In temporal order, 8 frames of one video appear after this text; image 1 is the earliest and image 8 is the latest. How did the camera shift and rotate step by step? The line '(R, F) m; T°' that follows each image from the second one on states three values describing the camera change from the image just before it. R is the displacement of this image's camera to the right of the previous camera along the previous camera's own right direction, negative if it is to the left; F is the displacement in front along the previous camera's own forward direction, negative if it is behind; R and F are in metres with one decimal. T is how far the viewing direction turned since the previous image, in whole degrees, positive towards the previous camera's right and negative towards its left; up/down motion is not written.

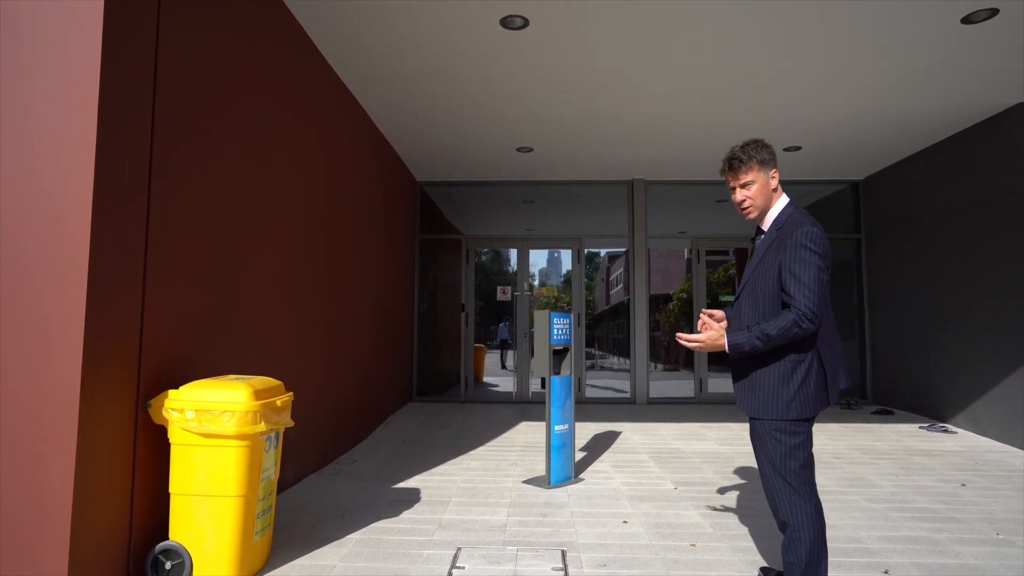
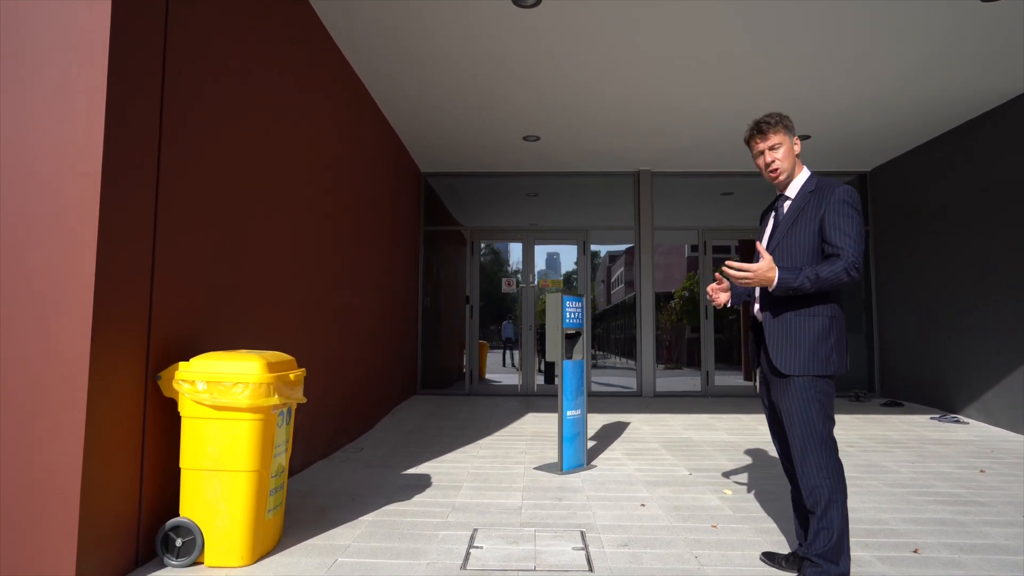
(-0.1, +0.1) m; 0°
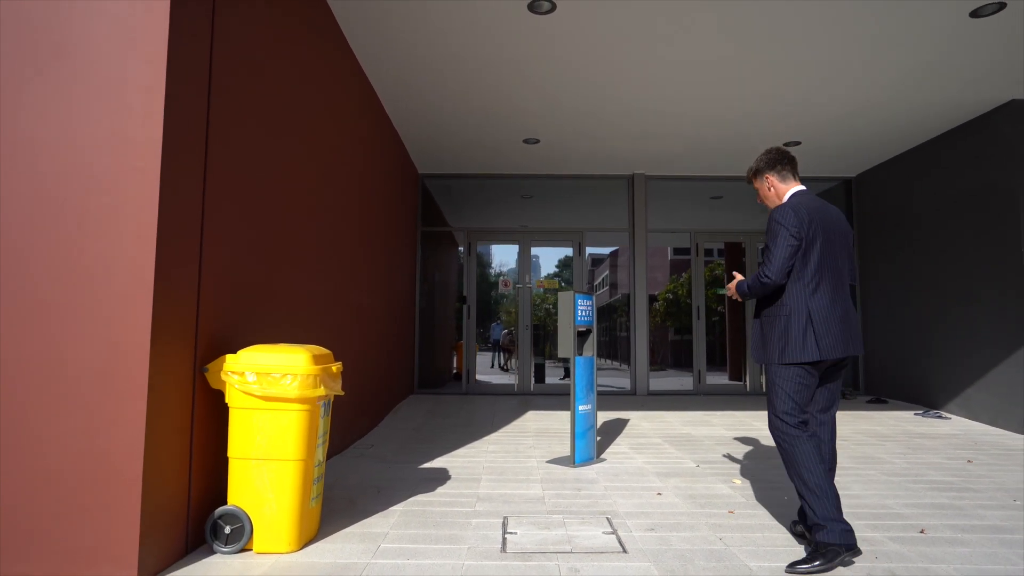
(-0.3, -0.1) m; +2°
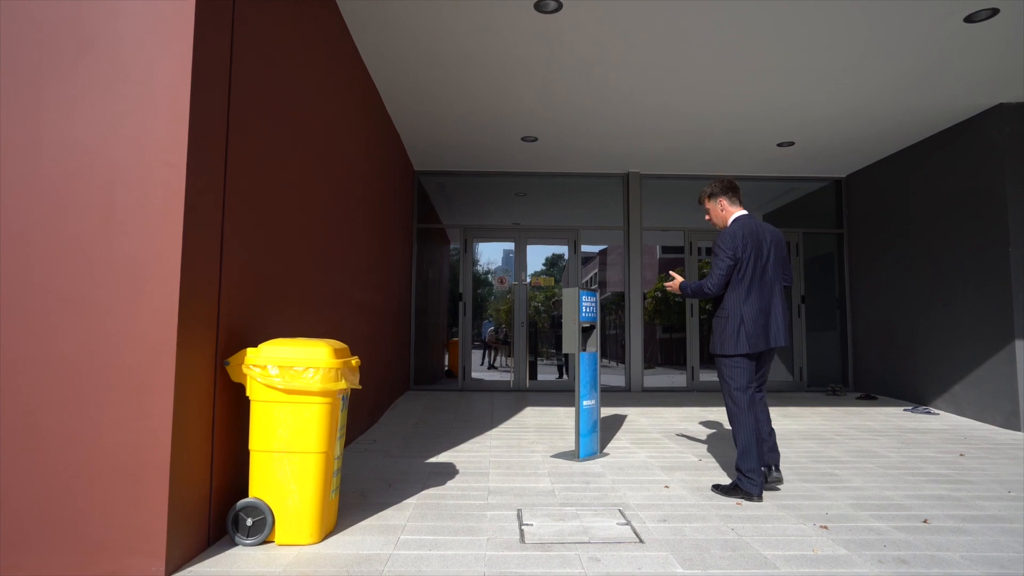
(-0.1, 0.0) m; +1°
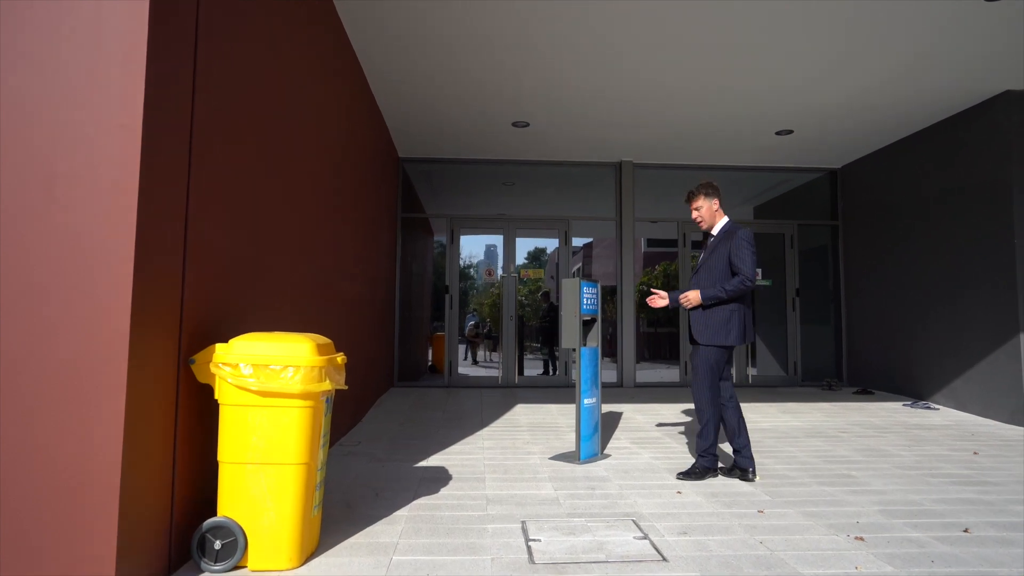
(-0.1, +0.3) m; +2°
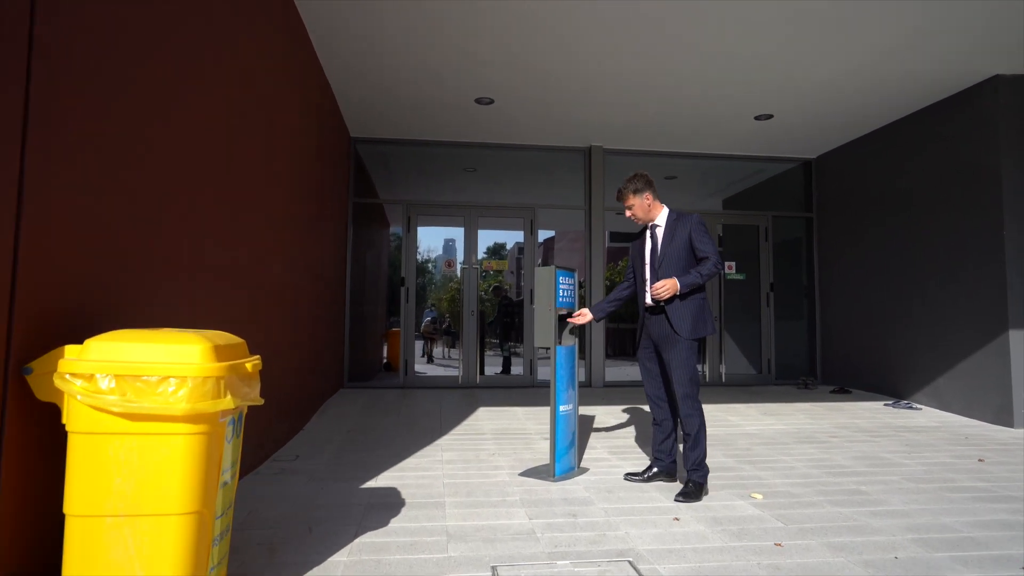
(0.0, +0.6) m; +4°
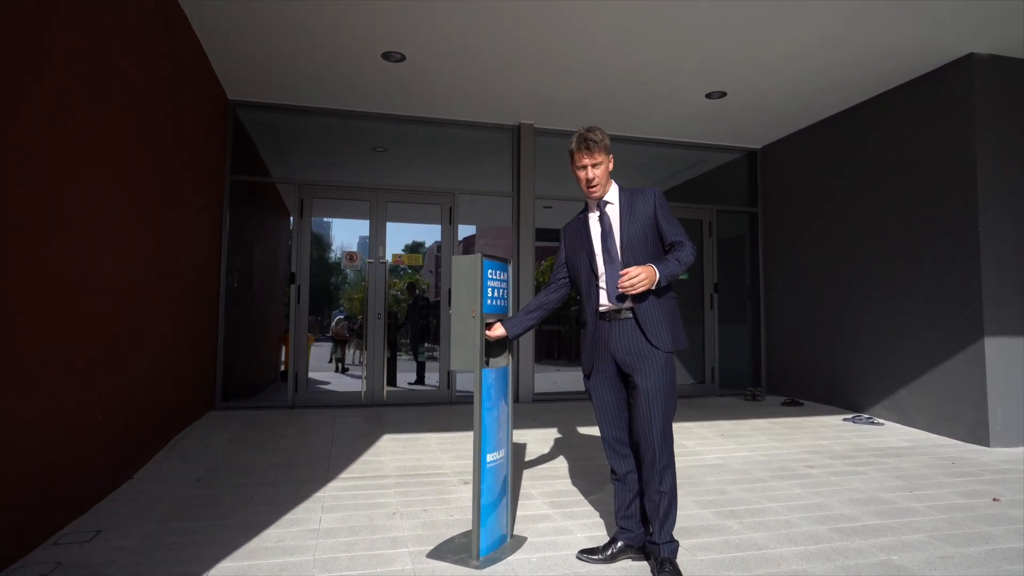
(+0.1, +1.1) m; +8°
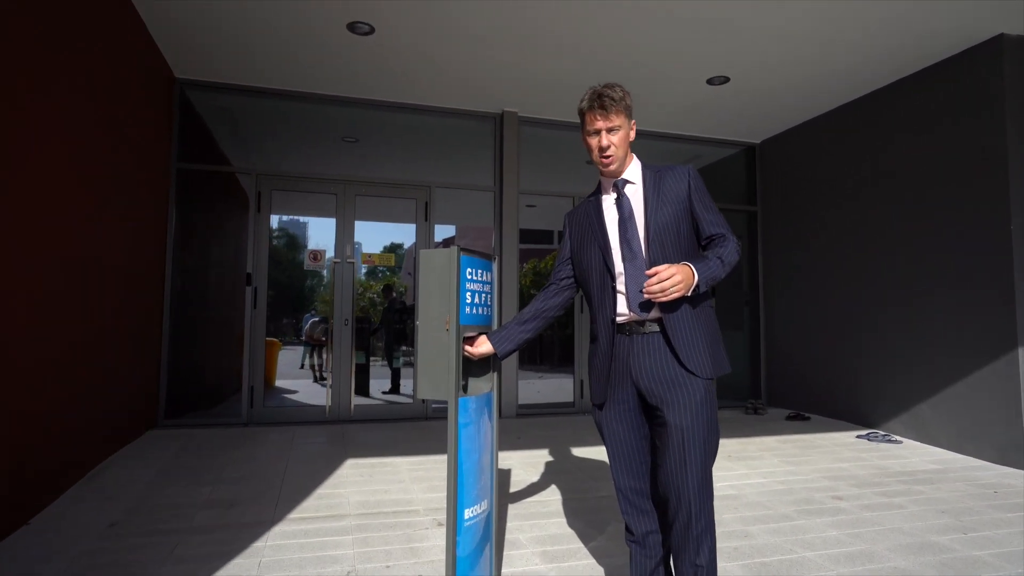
(0.0, +0.6) m; +2°
